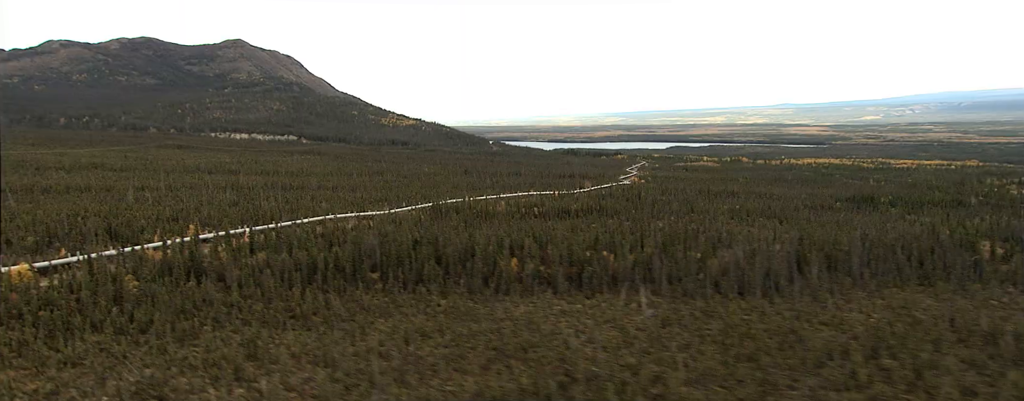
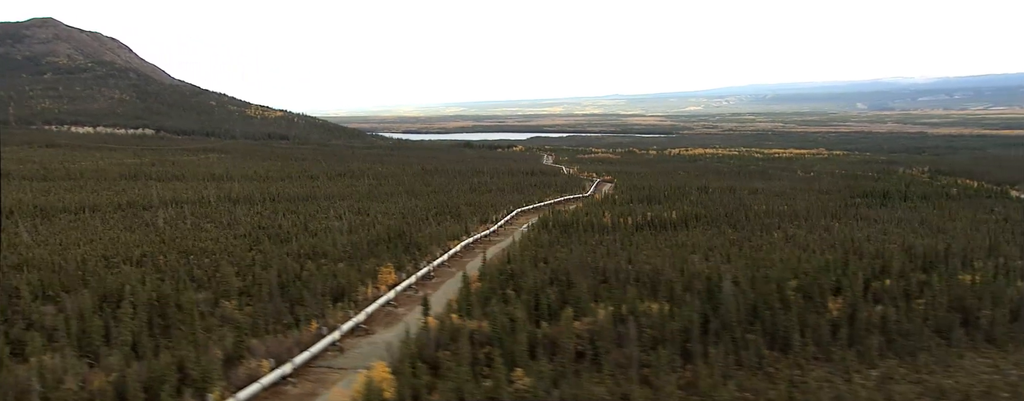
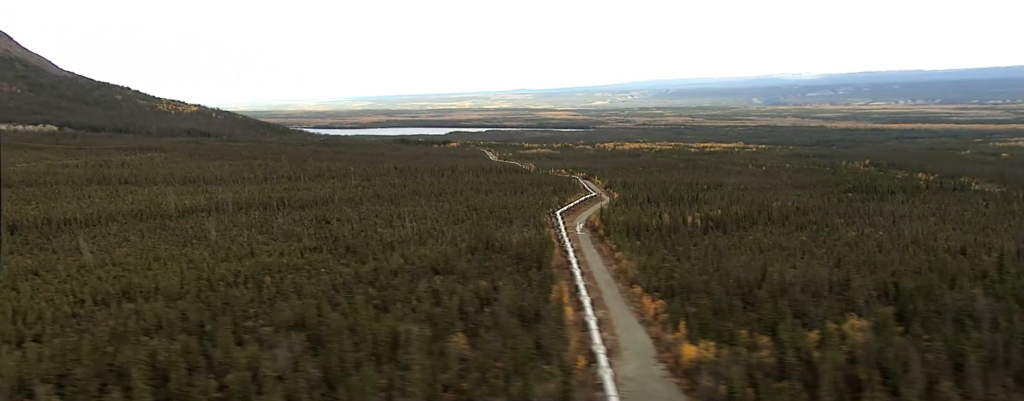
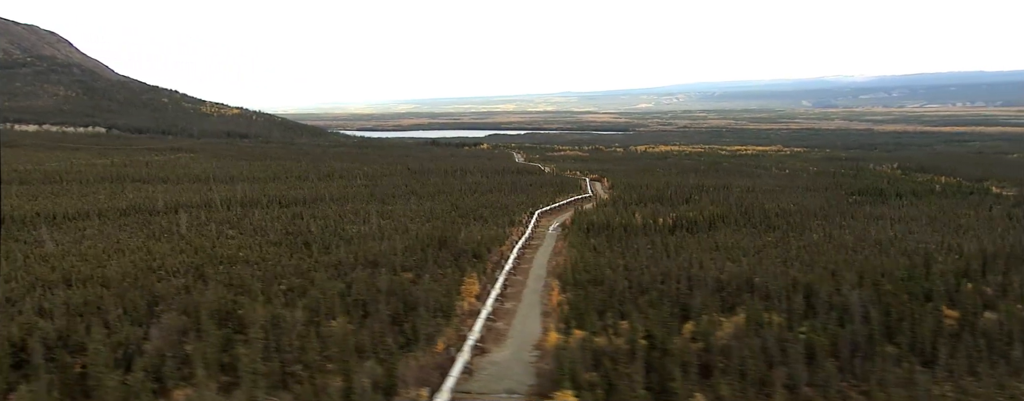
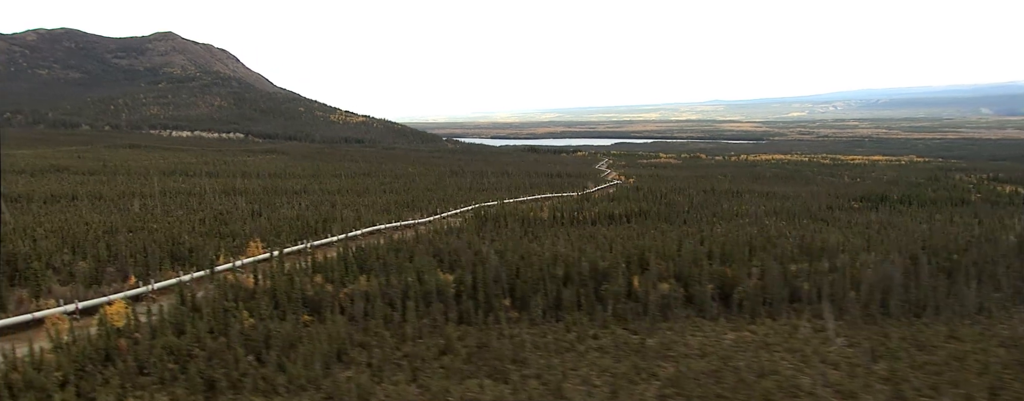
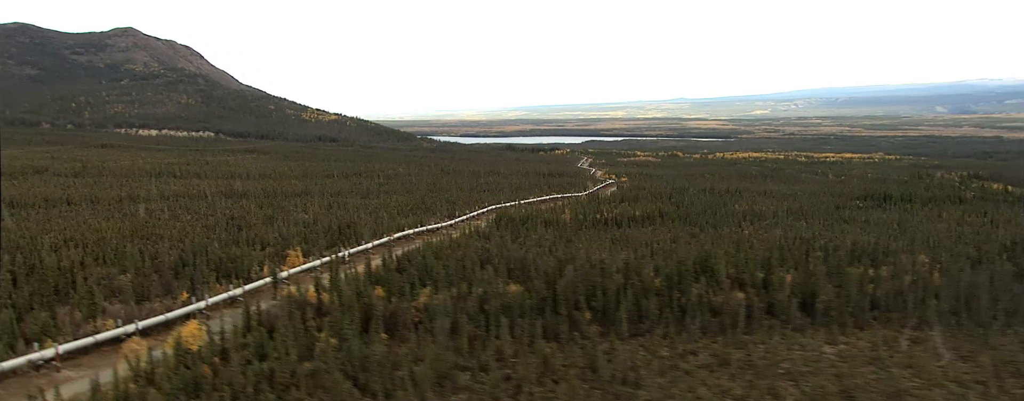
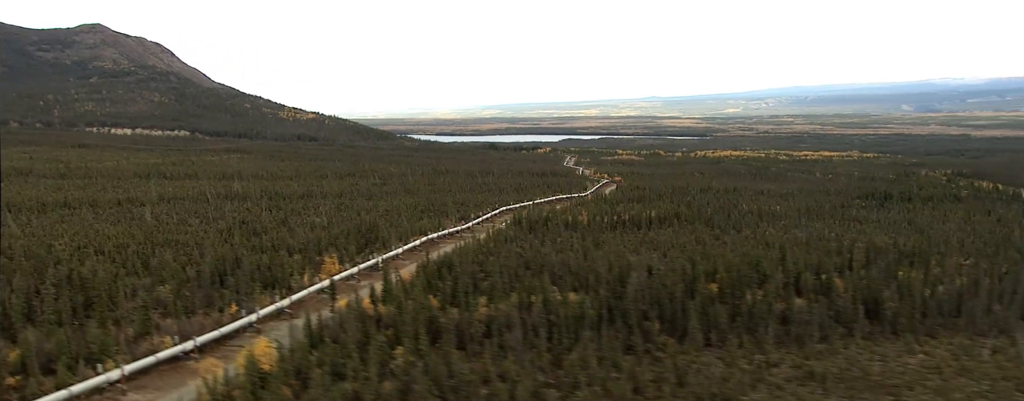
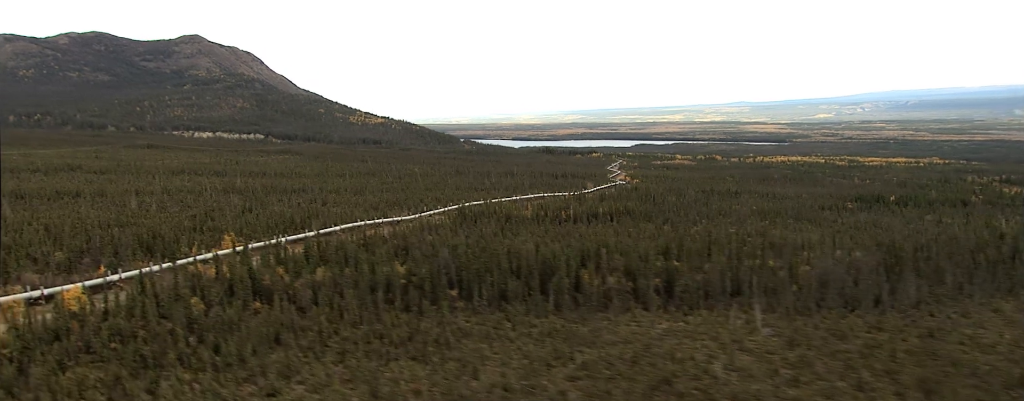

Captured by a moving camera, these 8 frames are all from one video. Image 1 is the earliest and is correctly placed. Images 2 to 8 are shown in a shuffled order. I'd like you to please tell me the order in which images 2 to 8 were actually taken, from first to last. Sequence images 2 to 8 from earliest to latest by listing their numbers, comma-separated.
8, 5, 6, 7, 2, 4, 3
